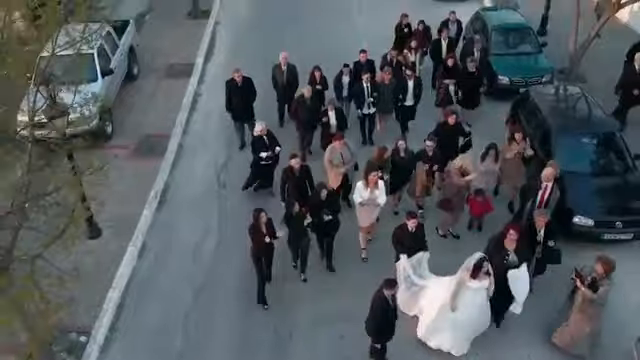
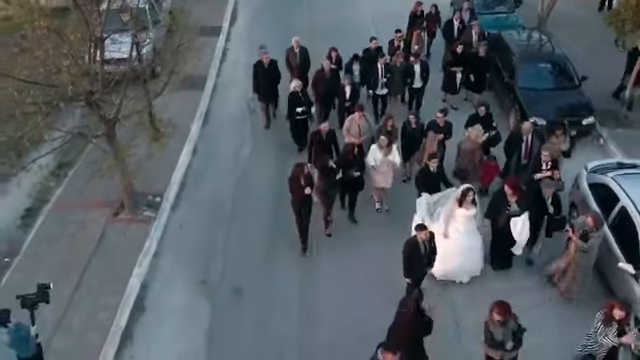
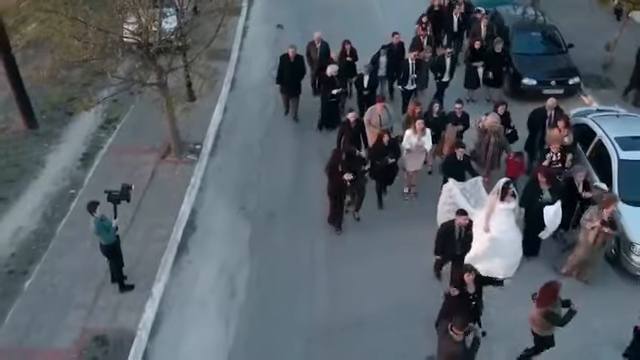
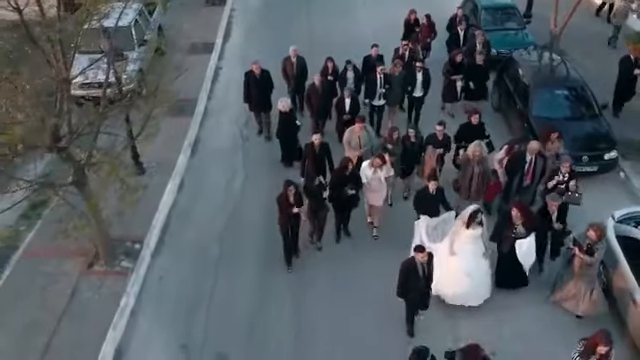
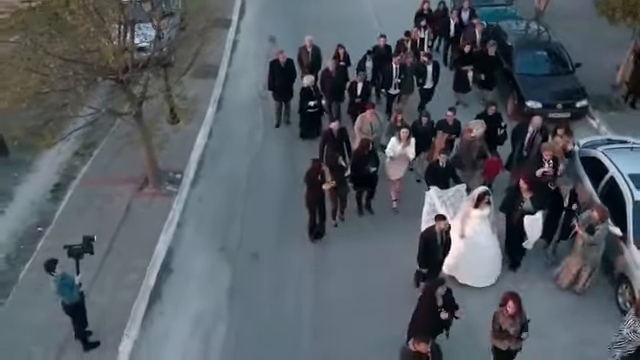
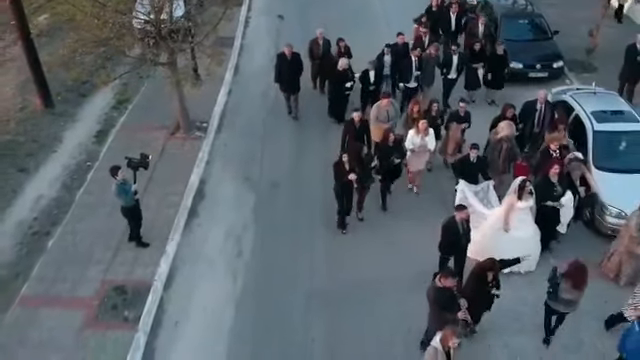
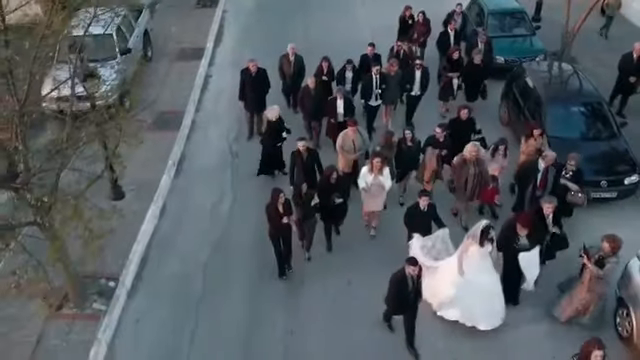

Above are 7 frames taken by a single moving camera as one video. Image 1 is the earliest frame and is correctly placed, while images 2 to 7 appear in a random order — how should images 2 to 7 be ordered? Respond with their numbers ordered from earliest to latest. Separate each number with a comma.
7, 4, 2, 5, 3, 6
